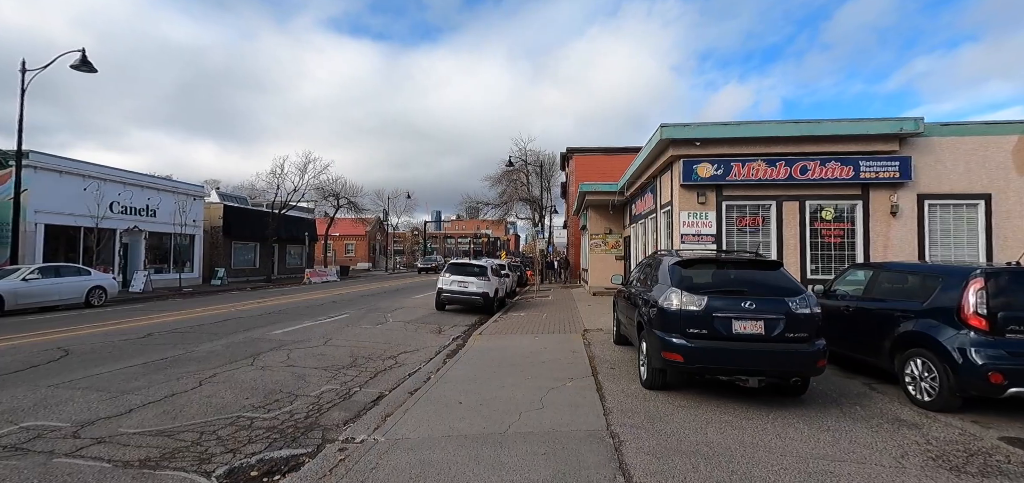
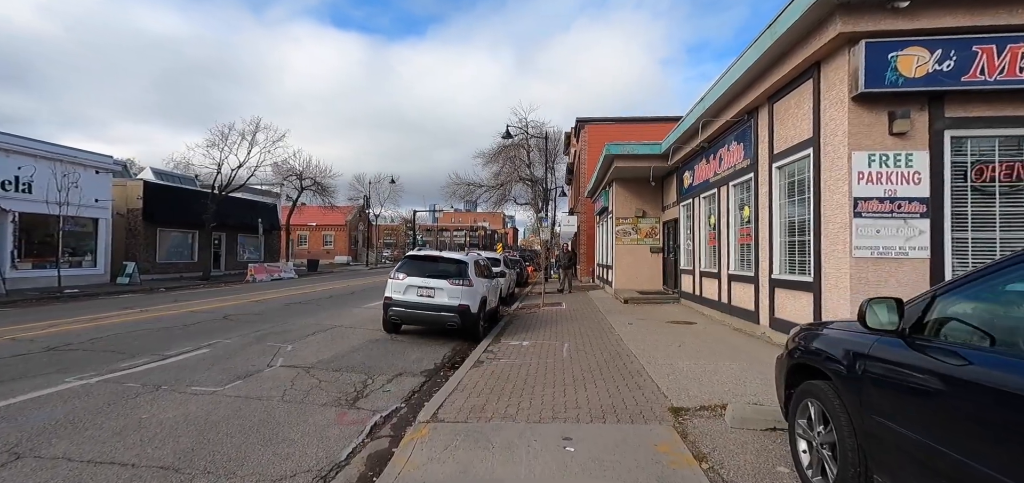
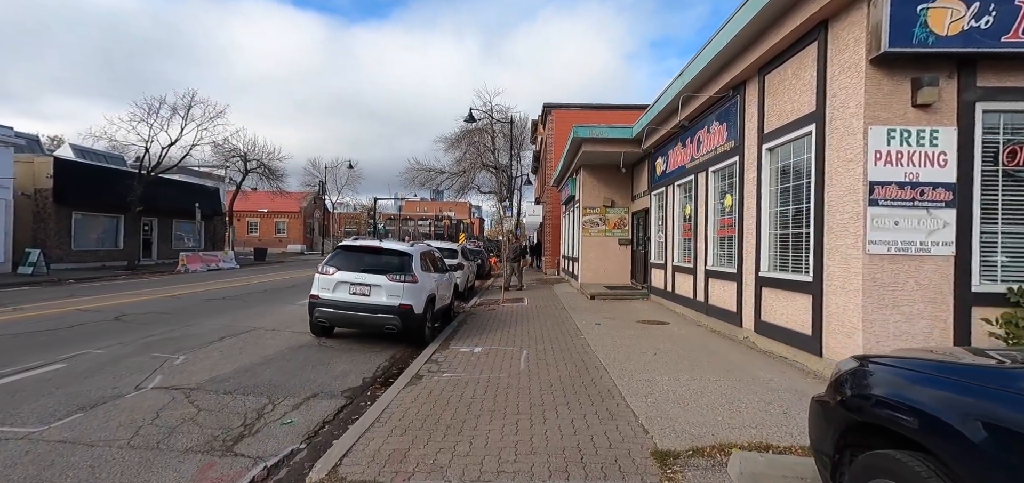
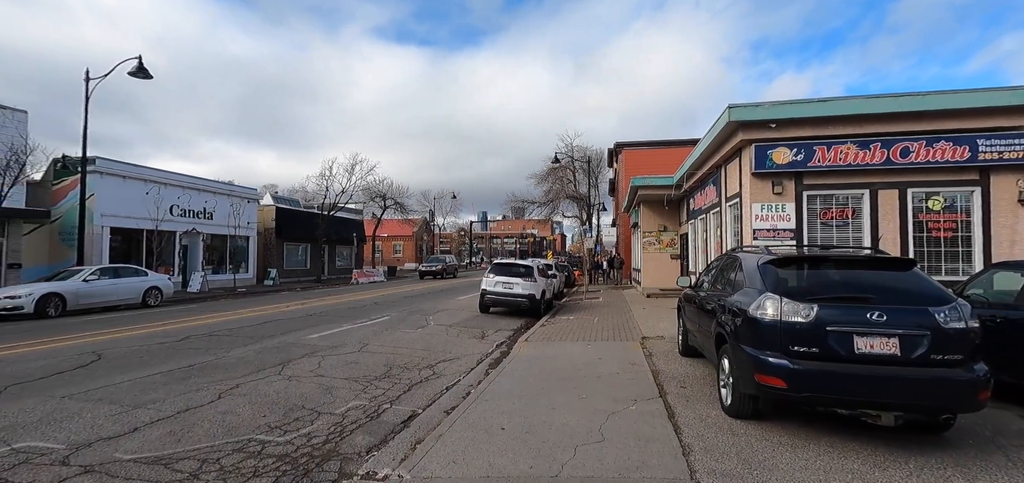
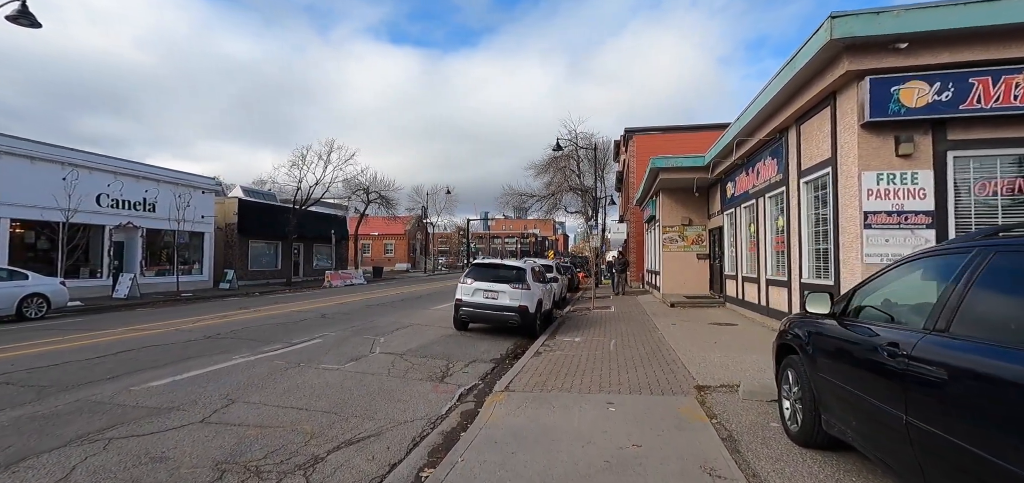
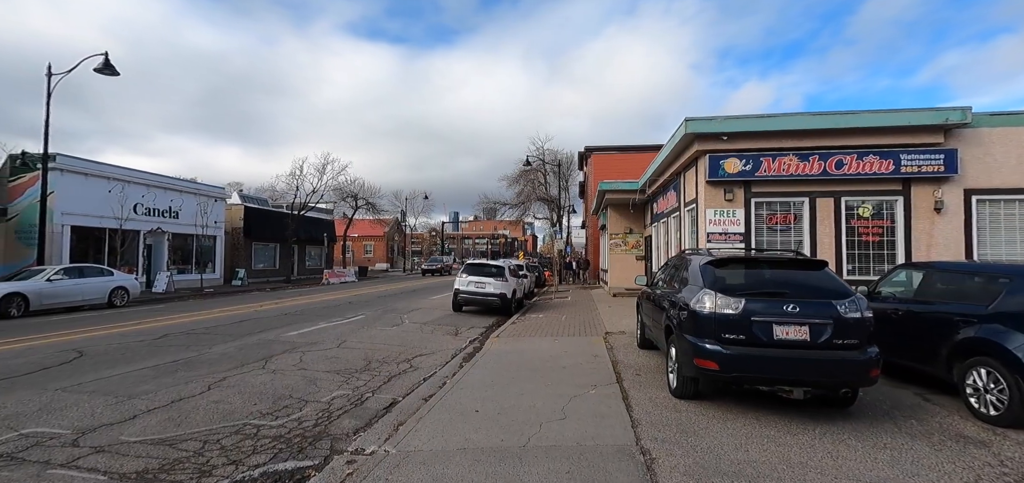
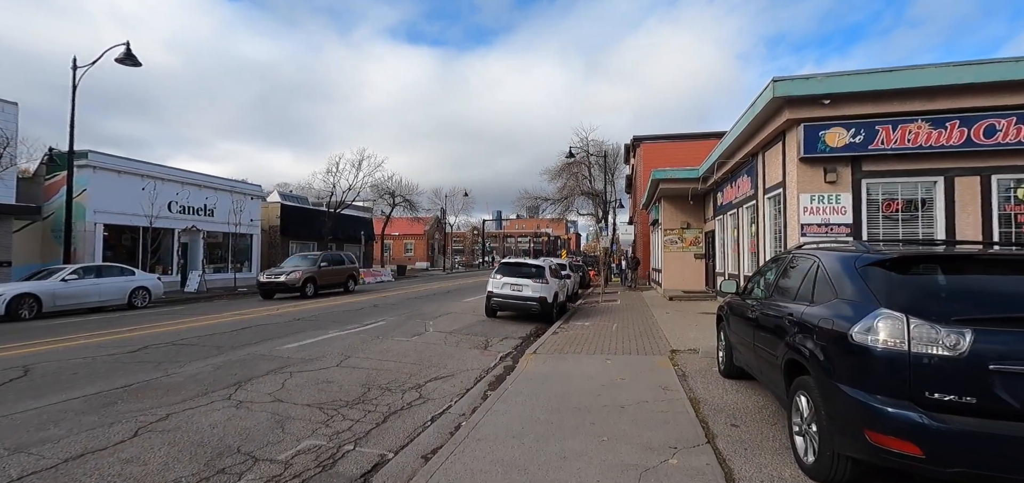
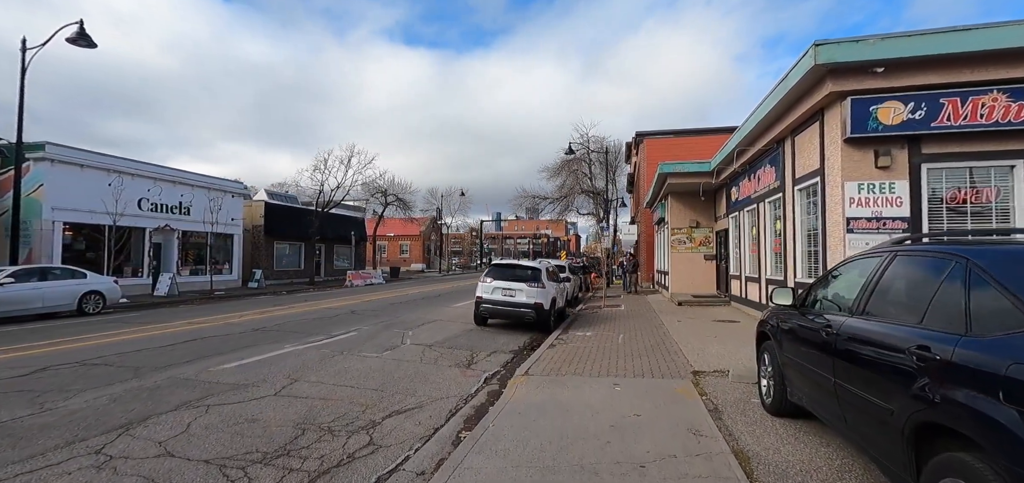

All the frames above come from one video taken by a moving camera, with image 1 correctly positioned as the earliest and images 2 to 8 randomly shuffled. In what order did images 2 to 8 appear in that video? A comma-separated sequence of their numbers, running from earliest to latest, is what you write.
6, 4, 7, 8, 5, 2, 3
